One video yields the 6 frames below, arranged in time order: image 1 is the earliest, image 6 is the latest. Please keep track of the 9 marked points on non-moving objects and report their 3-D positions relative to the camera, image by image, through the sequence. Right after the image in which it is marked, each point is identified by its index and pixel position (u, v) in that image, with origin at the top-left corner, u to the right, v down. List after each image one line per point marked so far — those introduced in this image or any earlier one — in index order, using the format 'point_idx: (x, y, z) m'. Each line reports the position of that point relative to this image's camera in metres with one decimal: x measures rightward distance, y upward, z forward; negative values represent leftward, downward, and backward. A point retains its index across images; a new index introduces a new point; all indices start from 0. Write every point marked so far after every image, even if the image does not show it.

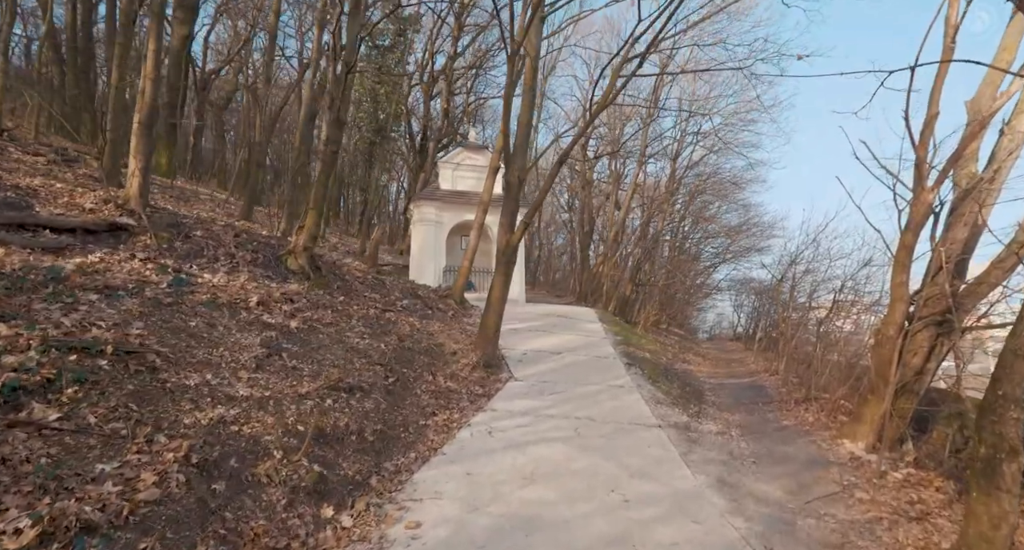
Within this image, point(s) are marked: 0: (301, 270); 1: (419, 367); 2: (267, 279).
0: (-3.5, +0.1, +9.5) m
1: (-1.5, -1.5, +9.0) m
2: (-3.7, -0.1, +8.5) m
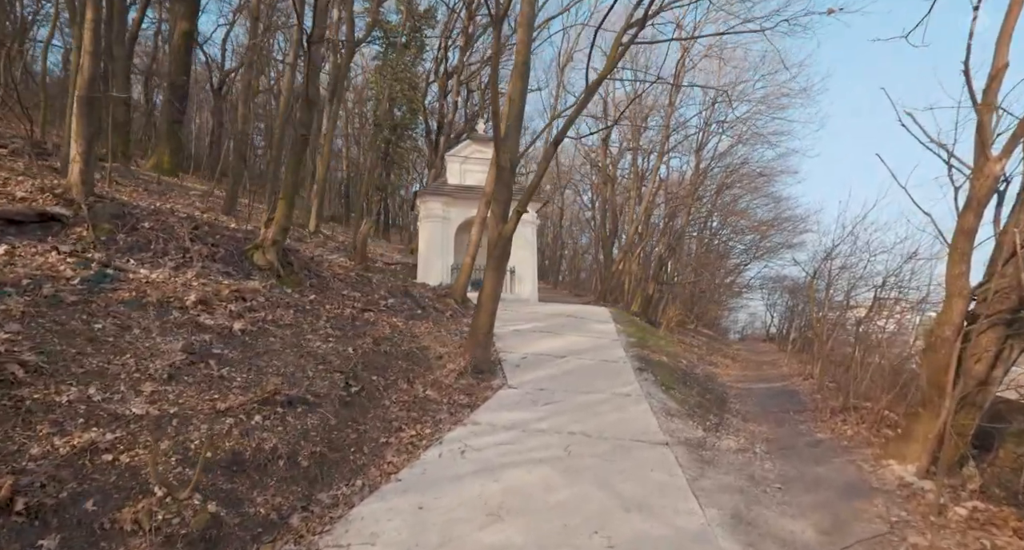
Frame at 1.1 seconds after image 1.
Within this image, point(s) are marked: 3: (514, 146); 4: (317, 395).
0: (-3.7, +0.1, +8.6) m
1: (-1.7, -1.4, +7.9) m
2: (-3.9, 0.0, +7.6) m
3: (0.0, +2.2, +9.6) m
4: (-2.1, -1.3, +6.0) m
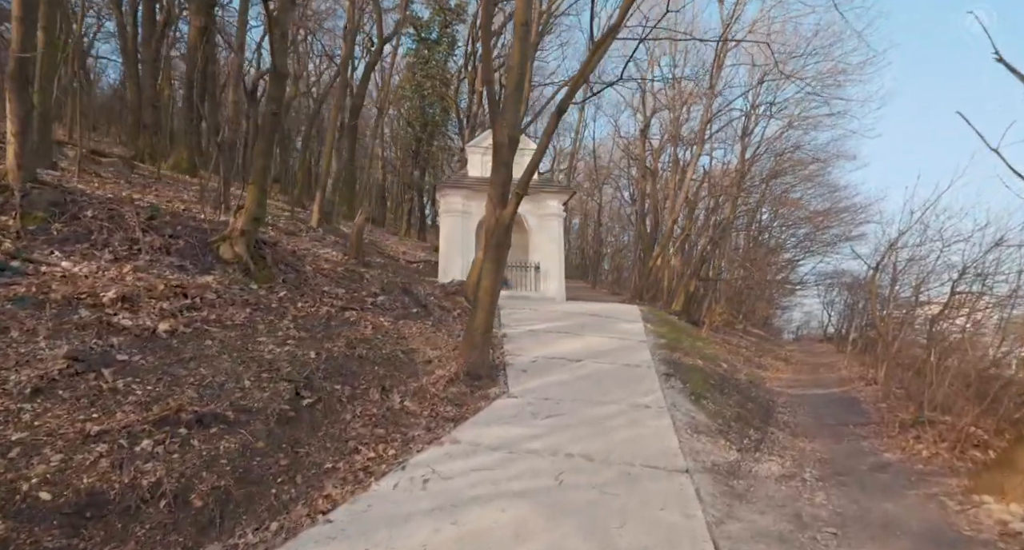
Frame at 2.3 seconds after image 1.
0: (-3.8, +0.2, +7.7) m
1: (-1.8, -1.3, +6.8) m
2: (-4.1, +0.1, +6.7) m
3: (0.0, +2.3, +8.3) m
4: (-2.3, -1.2, +4.9) m
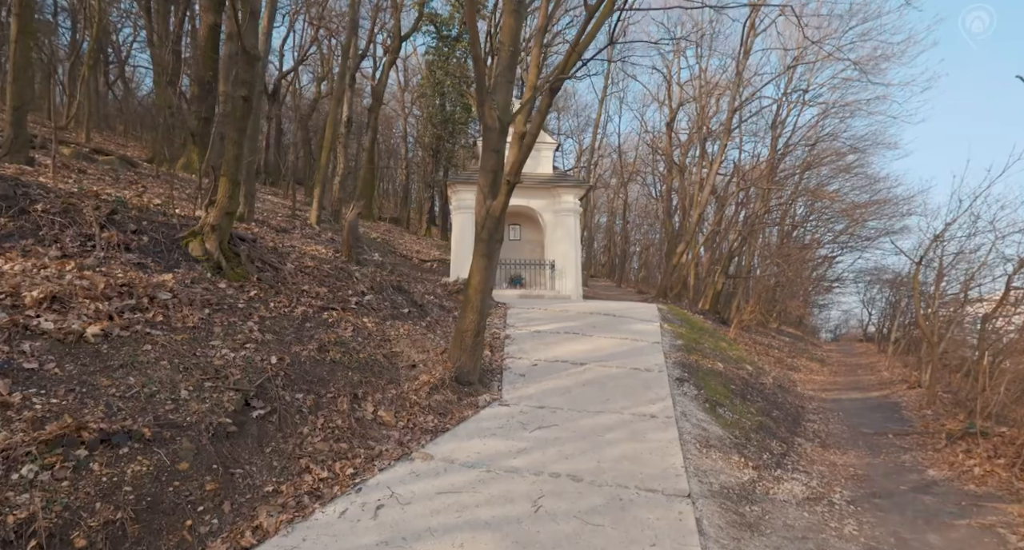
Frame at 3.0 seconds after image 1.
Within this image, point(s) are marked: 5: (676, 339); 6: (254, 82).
0: (-3.9, +0.2, +7.1) m
1: (-1.9, -1.3, +6.2) m
2: (-4.2, +0.1, +6.2) m
3: (-0.1, +2.4, +7.6) m
4: (-2.6, -1.2, +4.3) m
5: (+3.4, -1.3, +11.6) m
6: (-3.4, +2.5, +7.3) m
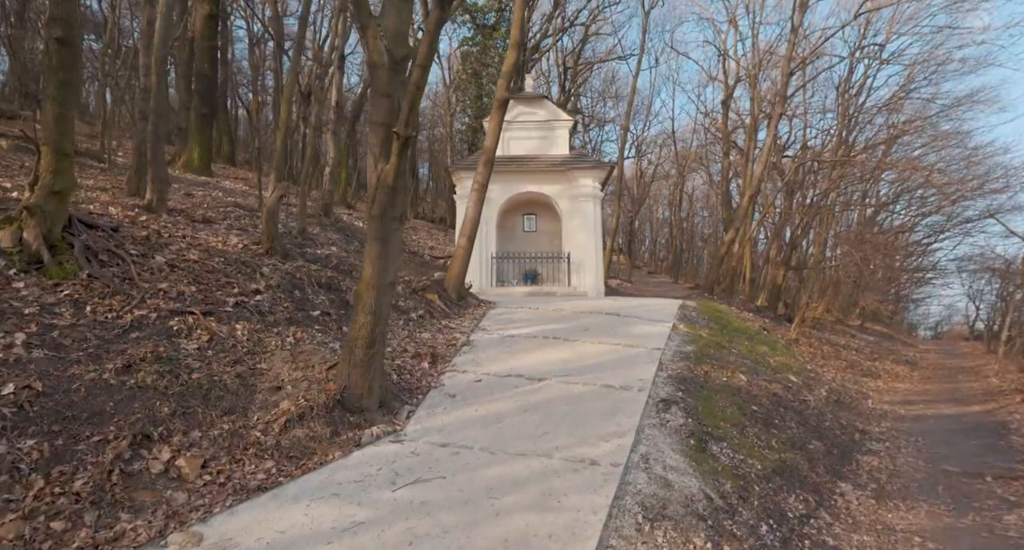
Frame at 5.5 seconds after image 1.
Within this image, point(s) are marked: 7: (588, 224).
0: (-5.0, +0.3, +5.6) m
1: (-3.1, -1.2, +4.4) m
2: (-5.4, +0.1, +4.7) m
3: (-1.2, +2.5, +5.6) m
4: (-4.0, -1.1, +2.6) m
5: (+2.9, -1.1, +9.1) m
6: (-4.5, +2.6, +5.7) m
7: (+2.2, +1.5, +16.4) m
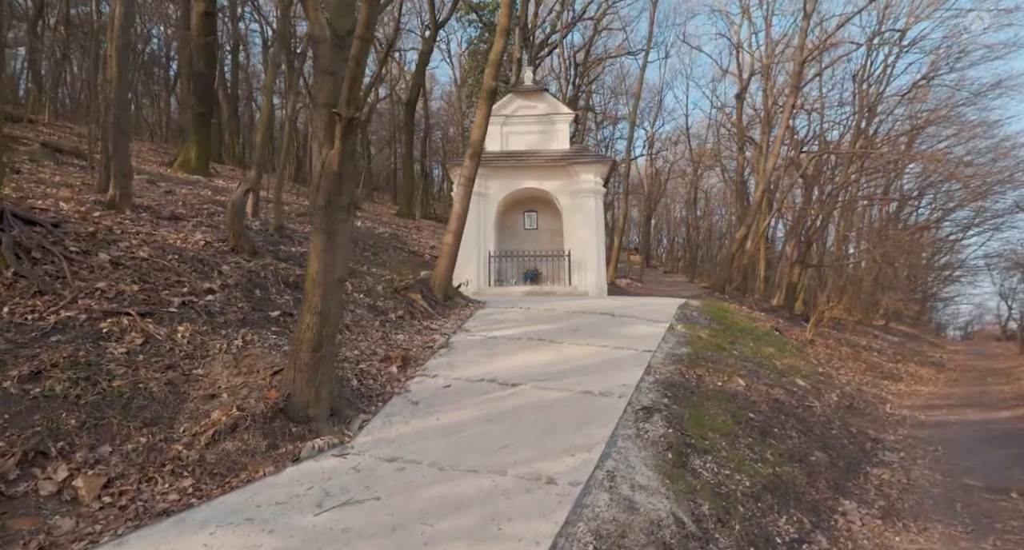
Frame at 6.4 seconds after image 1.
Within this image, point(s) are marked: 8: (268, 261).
0: (-5.4, +0.3, +5.2) m
1: (-3.5, -1.2, +4.0) m
2: (-5.8, +0.1, +4.3) m
3: (-1.6, +2.5, +5.1) m
4: (-4.5, -1.1, +2.2) m
5: (+2.6, -1.1, +8.5) m
6: (-4.9, +2.6, +5.3) m
7: (+2.2, +1.5, +15.7) m
8: (-3.5, +0.2, +8.2) m
